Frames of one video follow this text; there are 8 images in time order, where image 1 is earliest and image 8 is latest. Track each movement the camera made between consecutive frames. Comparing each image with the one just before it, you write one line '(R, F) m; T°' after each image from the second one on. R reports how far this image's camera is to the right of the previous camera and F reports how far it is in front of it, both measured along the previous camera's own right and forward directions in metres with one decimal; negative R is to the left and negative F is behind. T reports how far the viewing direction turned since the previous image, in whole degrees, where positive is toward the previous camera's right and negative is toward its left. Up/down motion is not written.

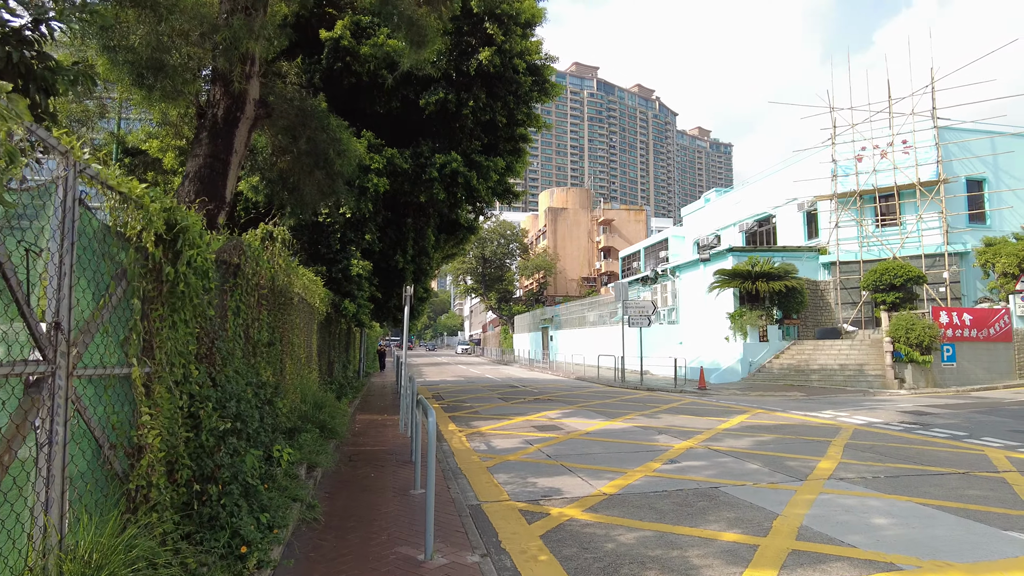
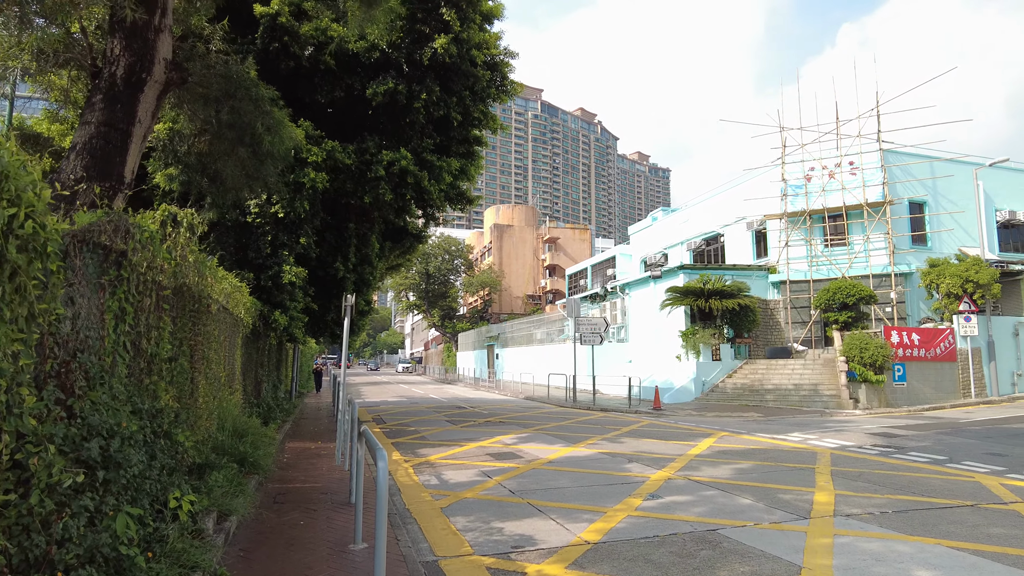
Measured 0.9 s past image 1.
(-0.2, +1.1) m; +5°
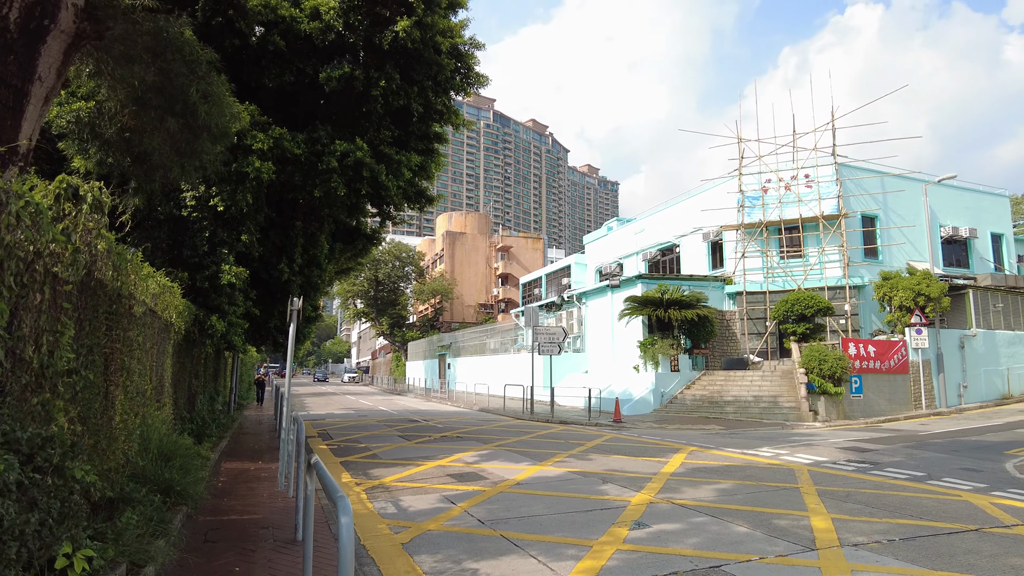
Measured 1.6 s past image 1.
(-0.2, +0.8) m; +4°
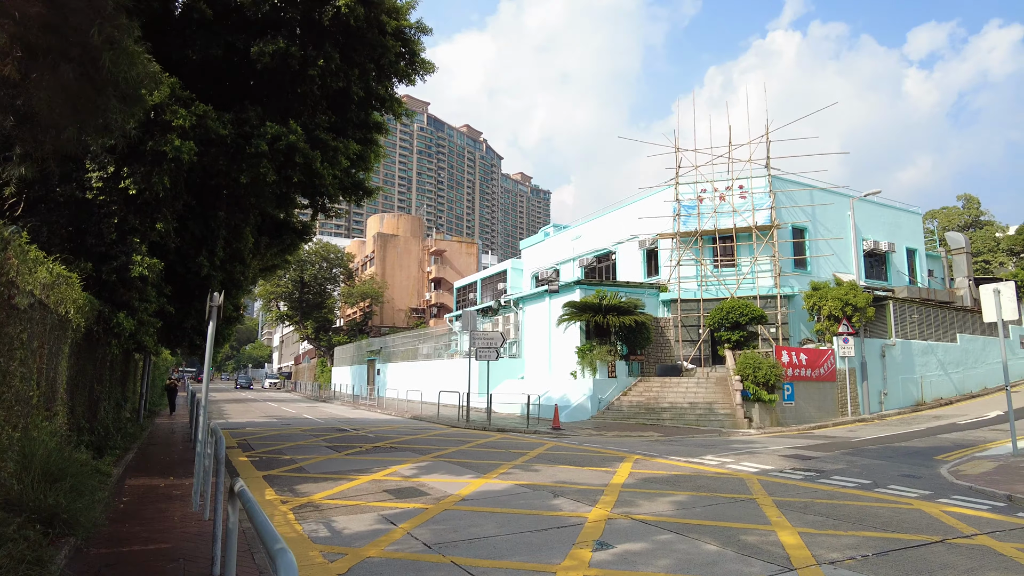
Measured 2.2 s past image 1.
(-0.2, +0.6) m; +6°
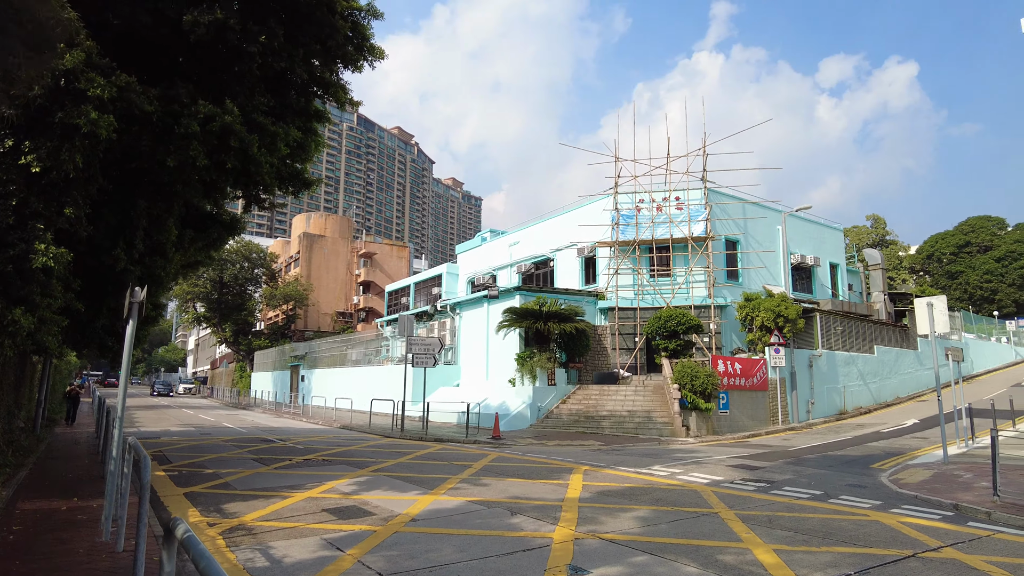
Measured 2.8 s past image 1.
(-0.4, +0.5) m; +6°
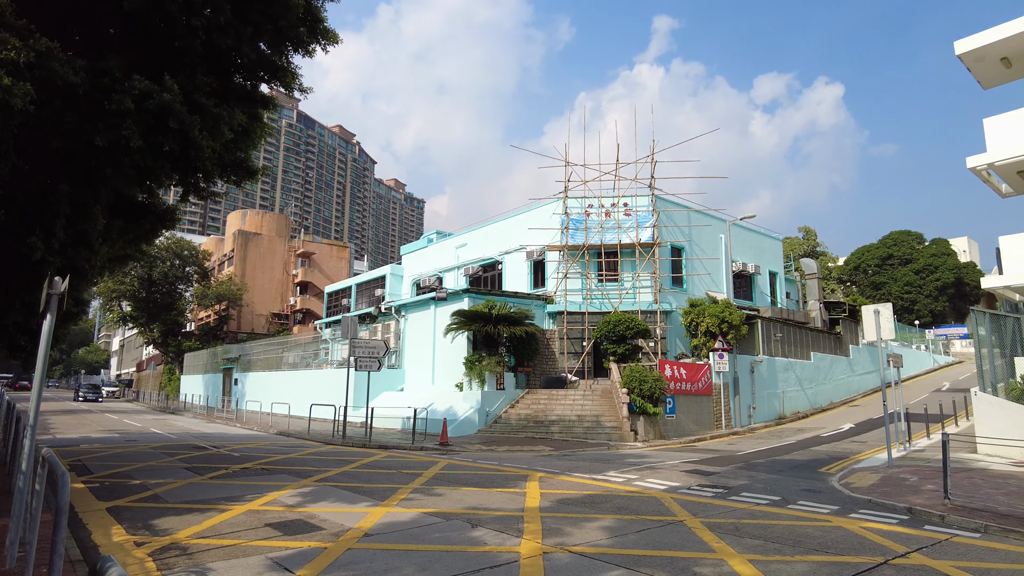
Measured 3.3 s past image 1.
(-0.3, +0.4) m; +5°
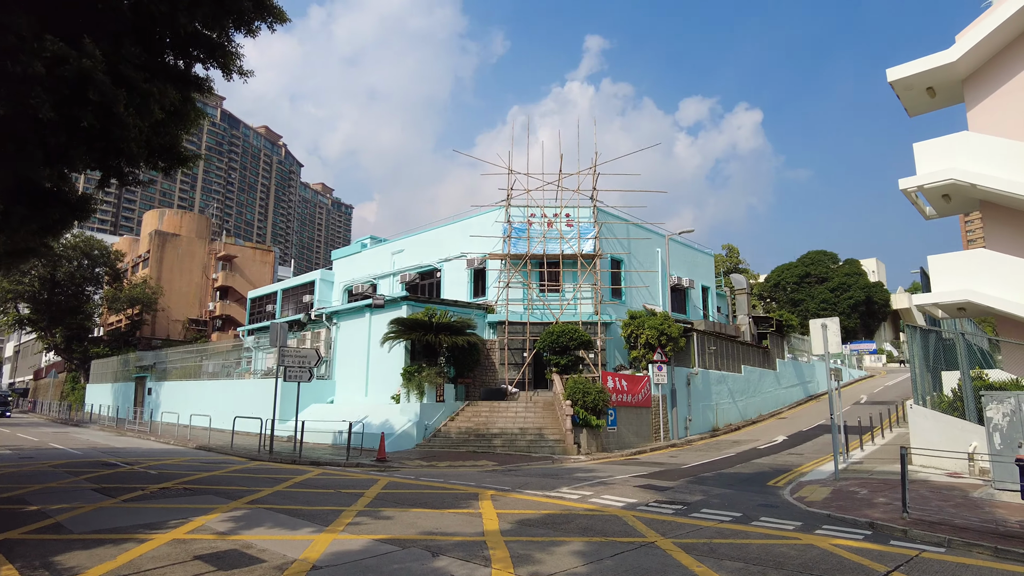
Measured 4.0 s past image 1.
(-0.4, +0.6) m; +6°
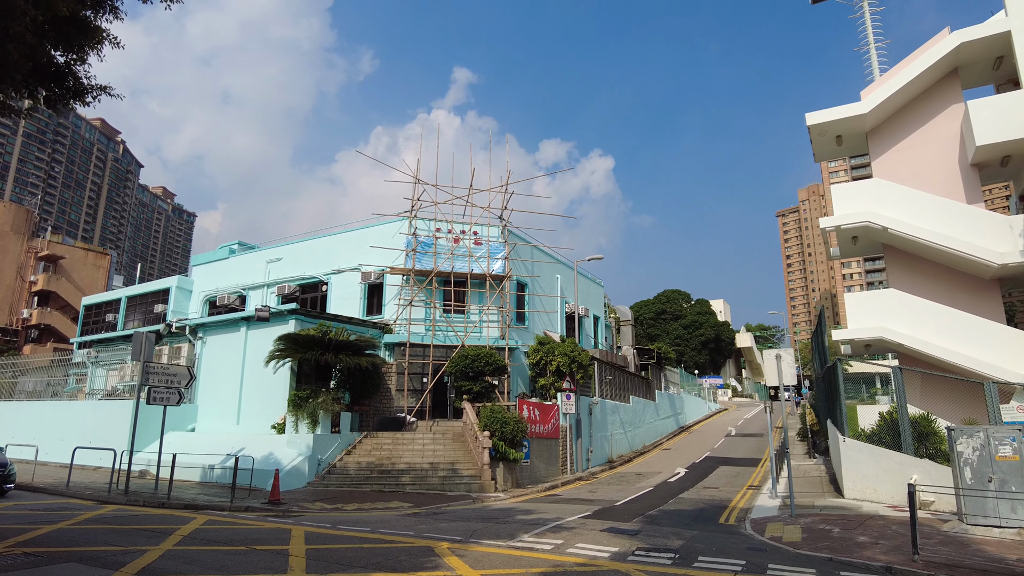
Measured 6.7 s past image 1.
(-1.6, +1.8) m; +13°
